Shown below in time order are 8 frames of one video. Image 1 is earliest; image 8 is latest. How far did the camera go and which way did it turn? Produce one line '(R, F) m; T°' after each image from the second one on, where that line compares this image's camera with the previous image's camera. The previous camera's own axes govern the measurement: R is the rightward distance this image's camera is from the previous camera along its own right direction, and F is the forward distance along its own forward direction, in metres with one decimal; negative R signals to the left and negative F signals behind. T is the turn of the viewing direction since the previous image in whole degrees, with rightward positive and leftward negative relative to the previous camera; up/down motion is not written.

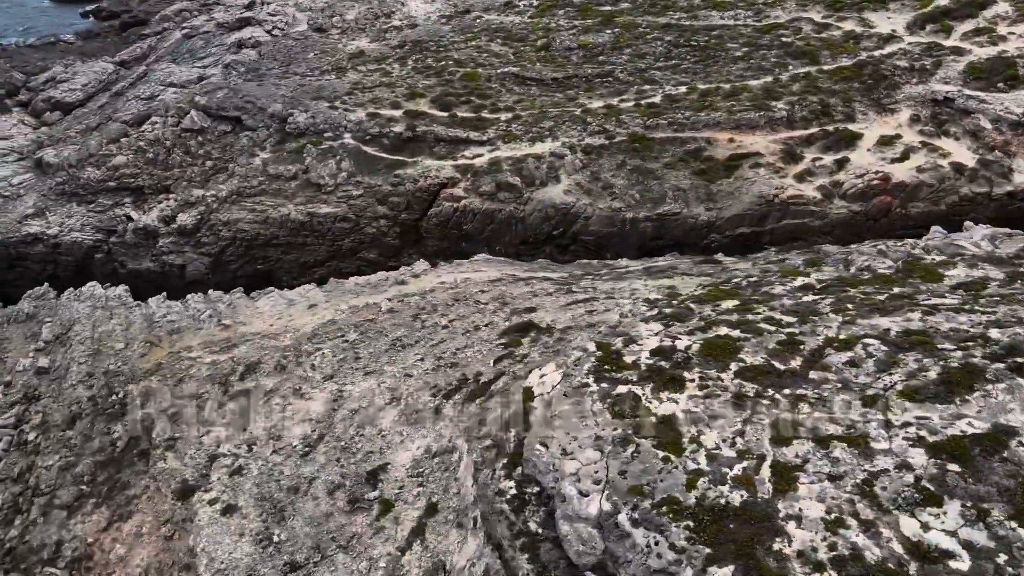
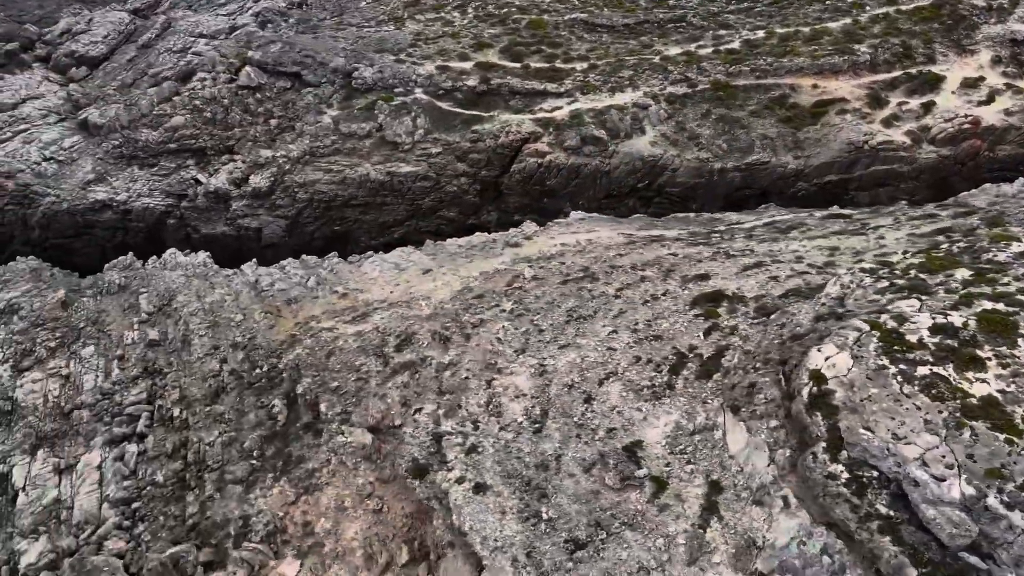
(-2.5, 0.0) m; +1°
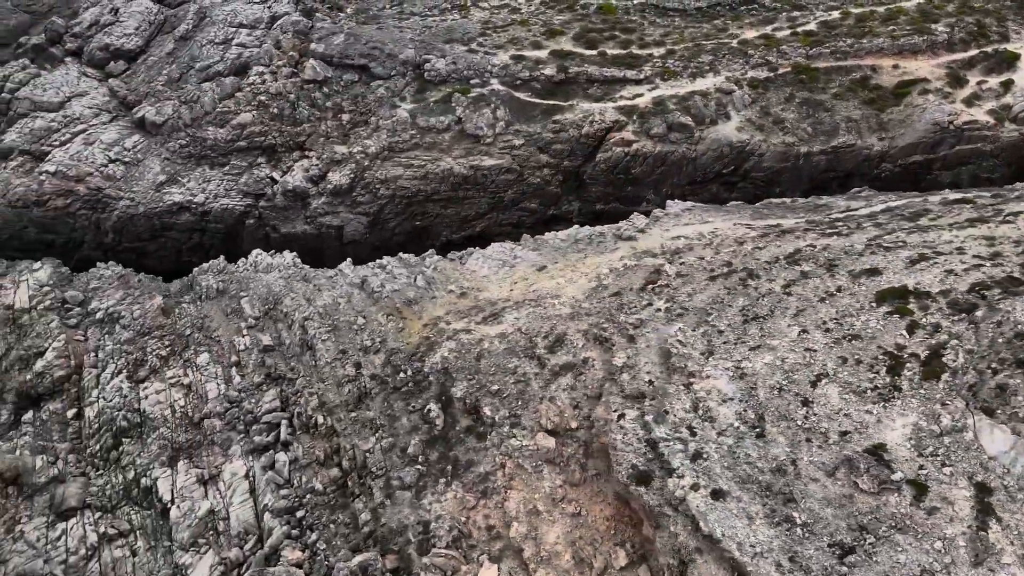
(-2.5, 0.0) m; +1°
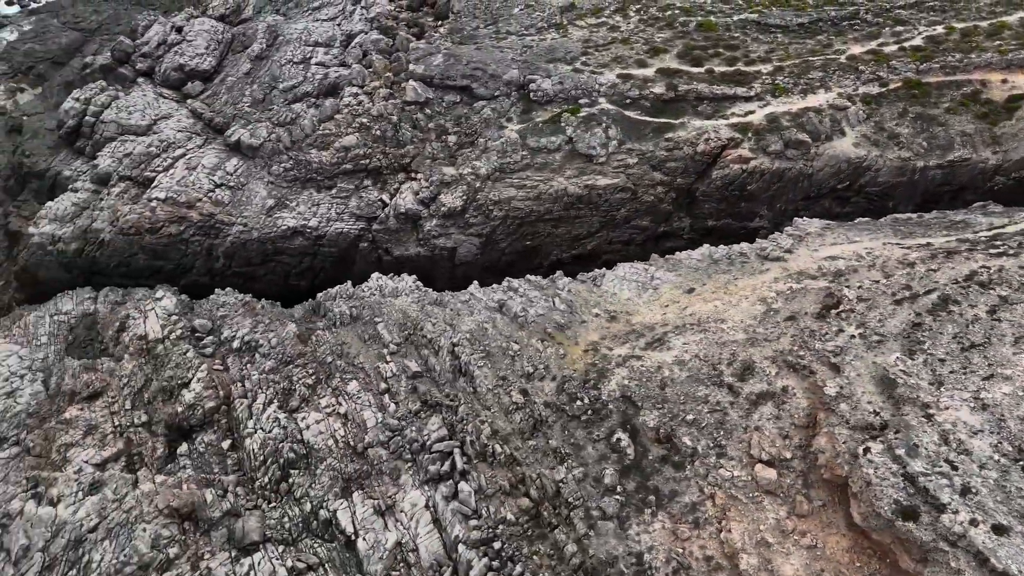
(-2.9, -0.1) m; 0°
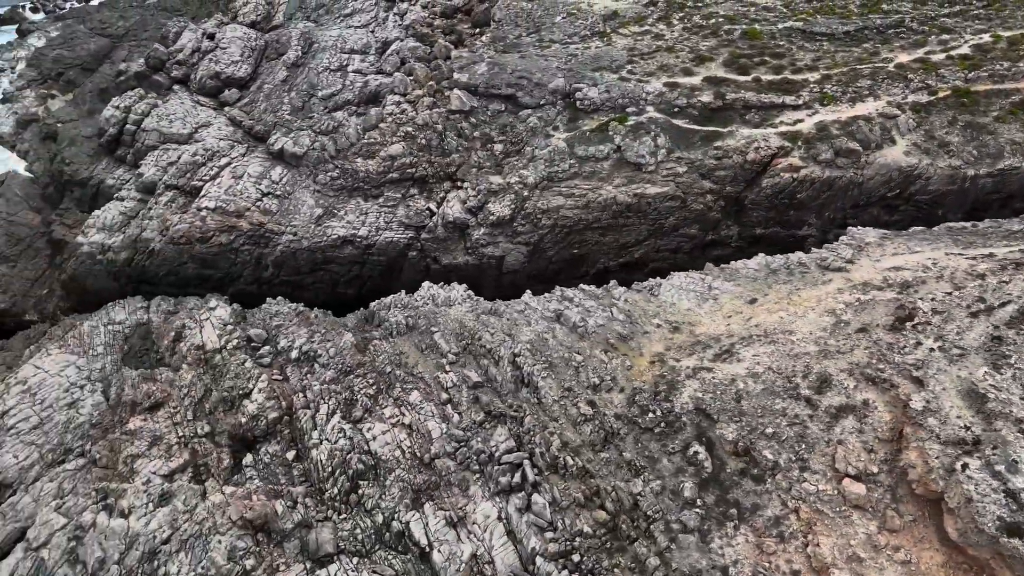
(-1.1, 0.0) m; 0°
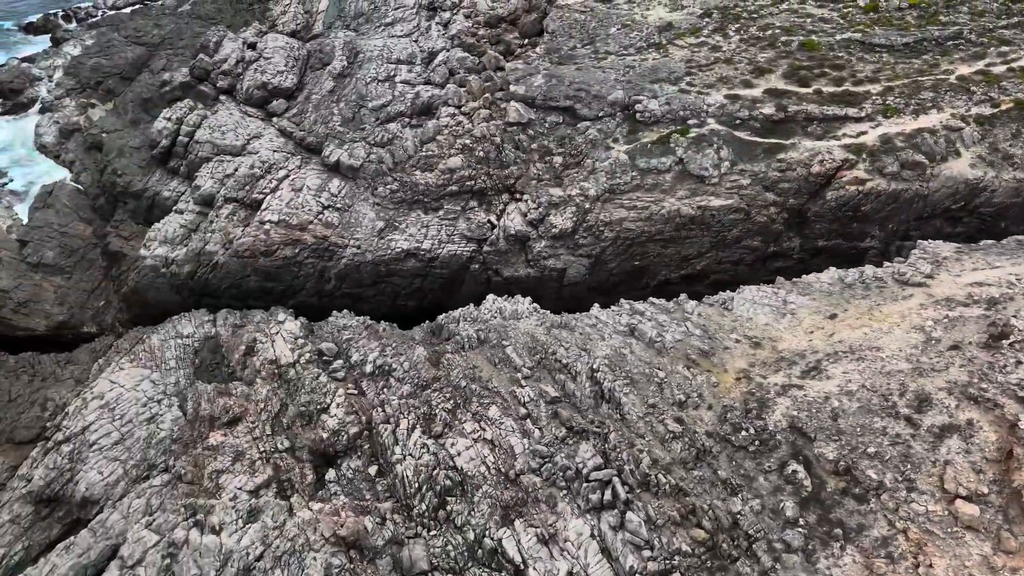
(-1.4, -0.1) m; 0°
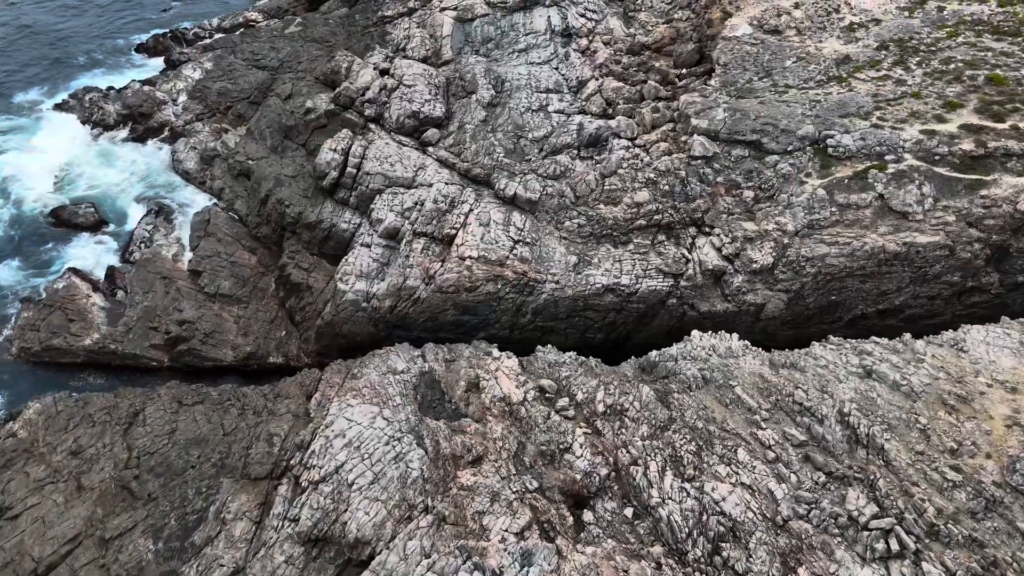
(-4.5, -0.2) m; -1°
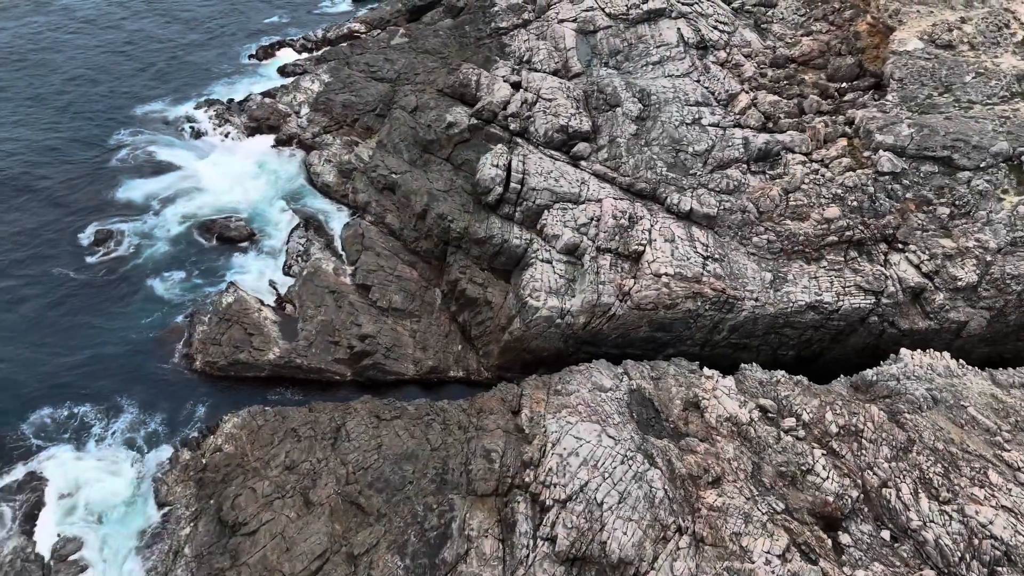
(-4.6, -0.2) m; -1°
